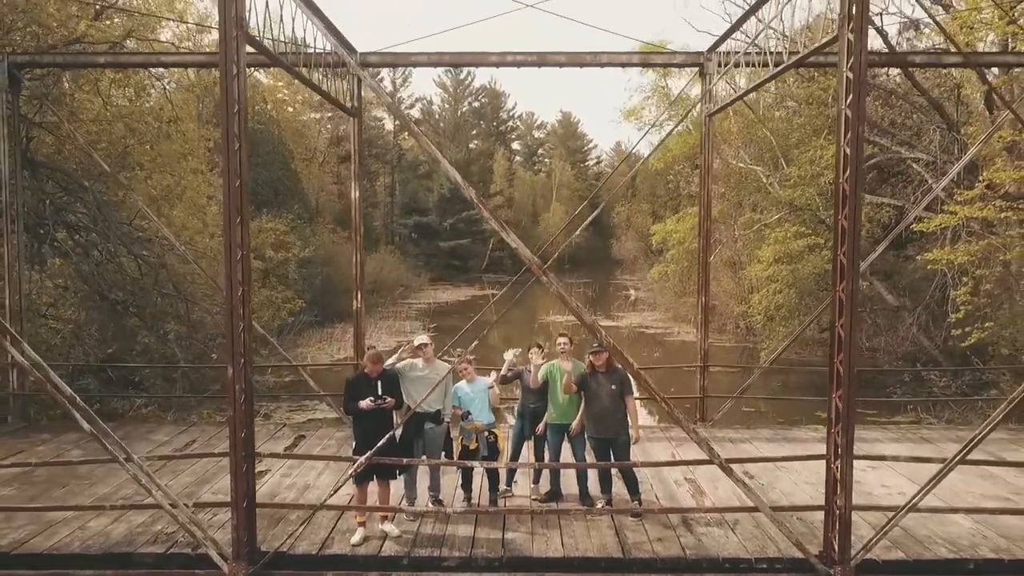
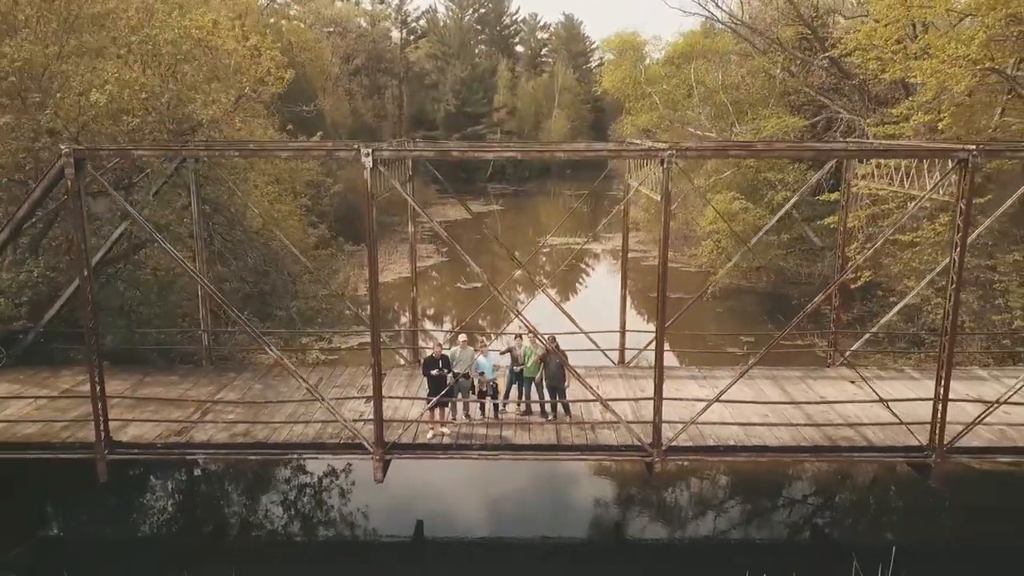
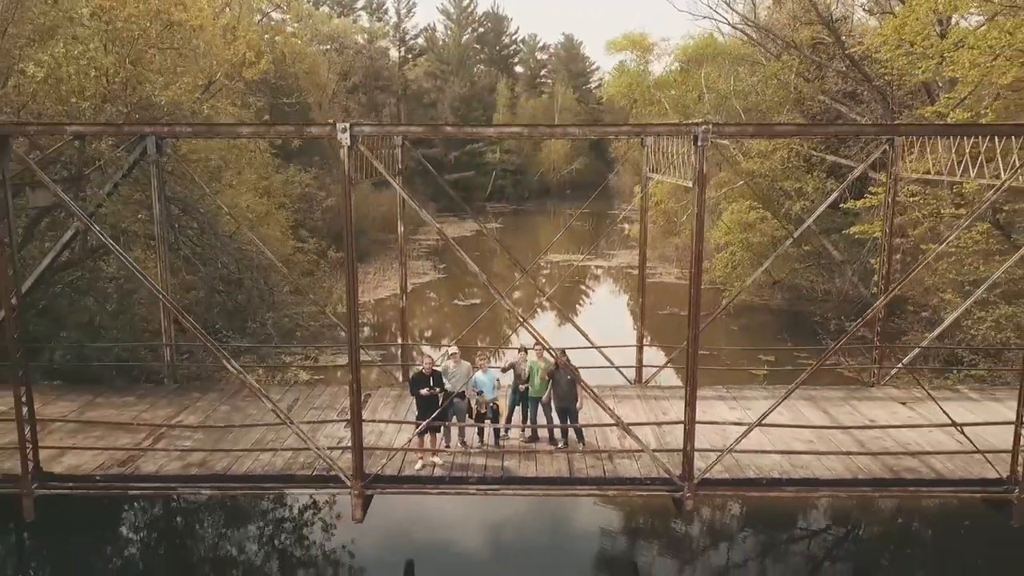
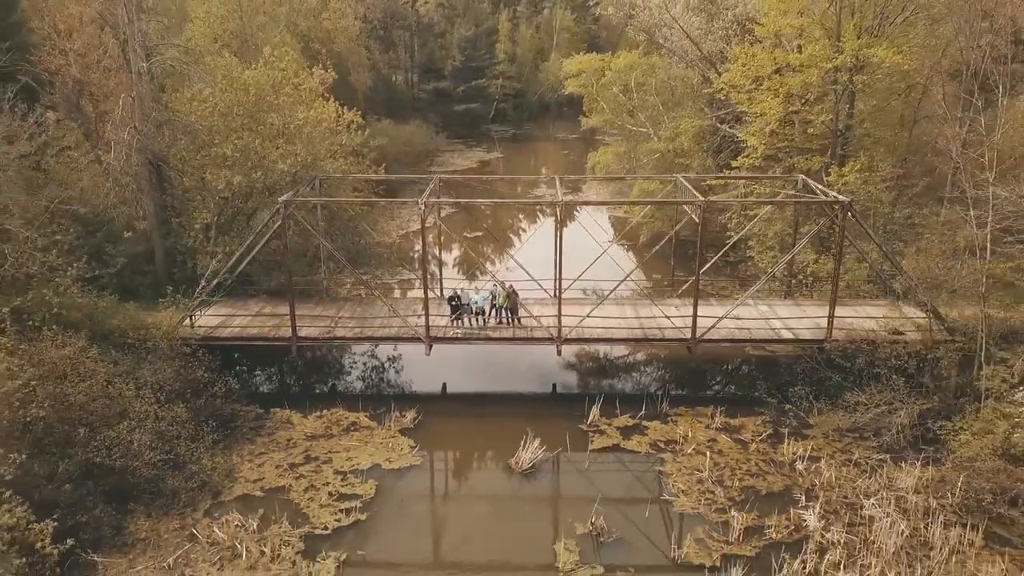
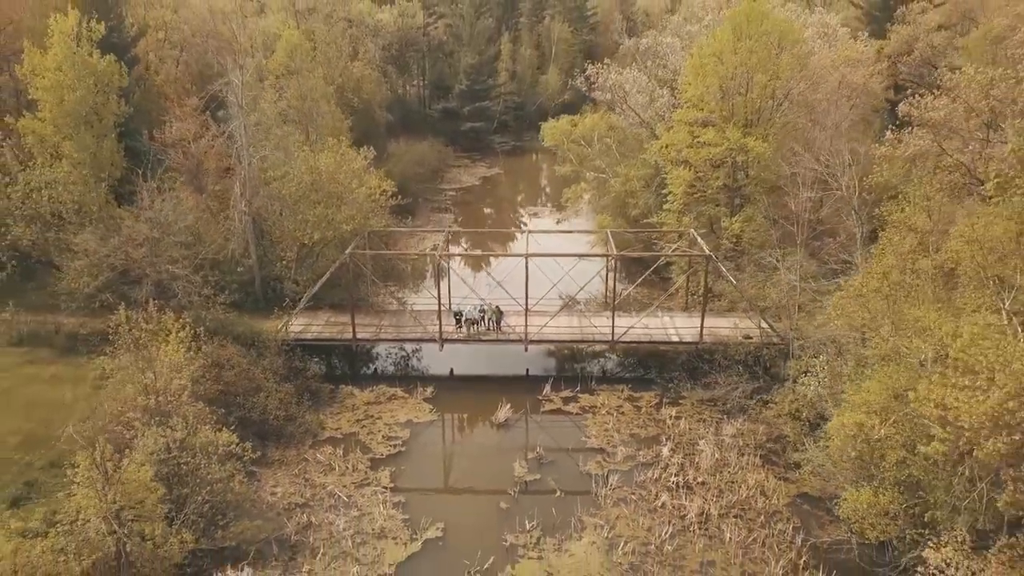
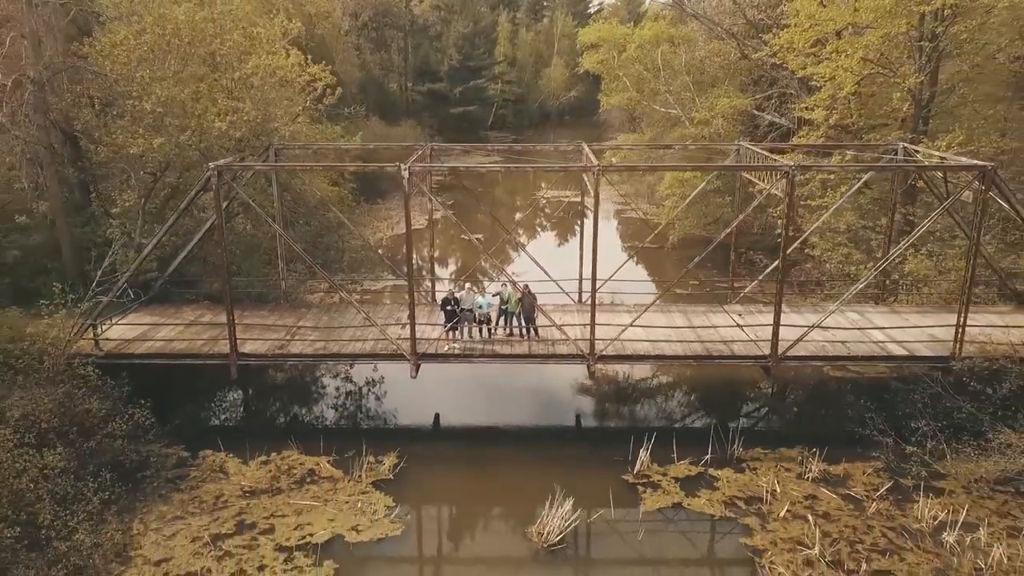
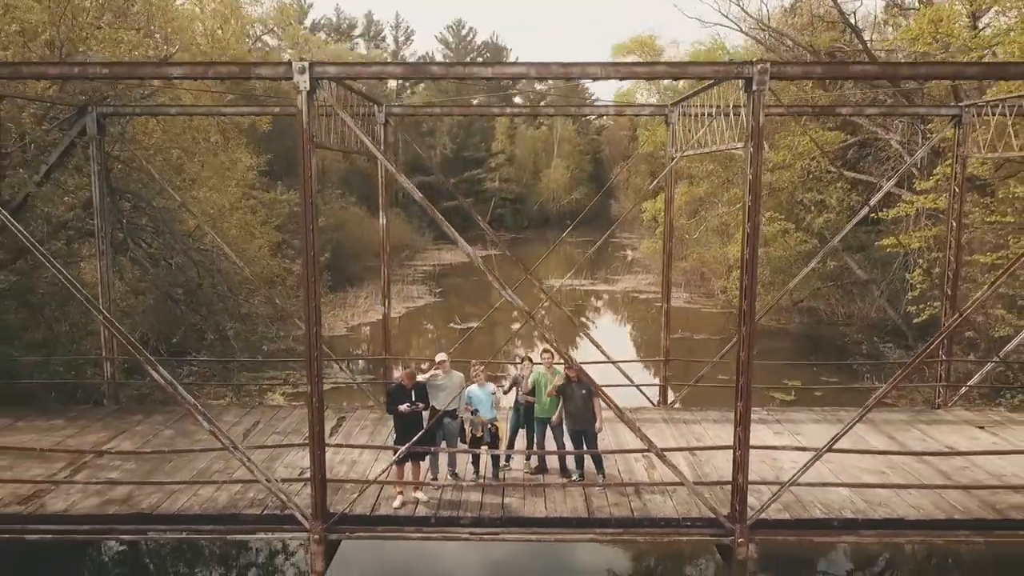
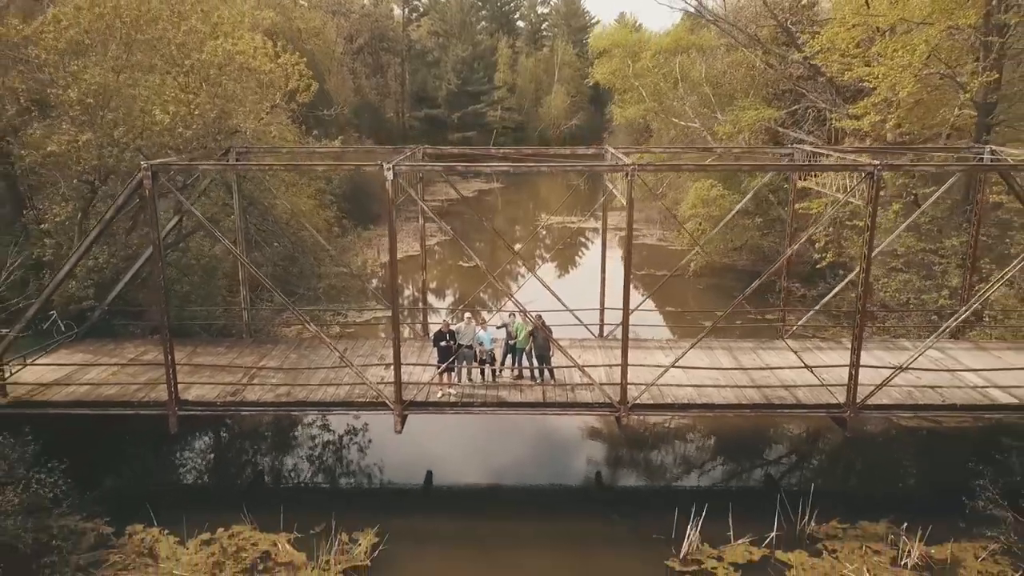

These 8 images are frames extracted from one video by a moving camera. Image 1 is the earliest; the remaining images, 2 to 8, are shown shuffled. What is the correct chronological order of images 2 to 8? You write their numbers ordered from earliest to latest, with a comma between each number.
7, 3, 2, 8, 6, 4, 5
